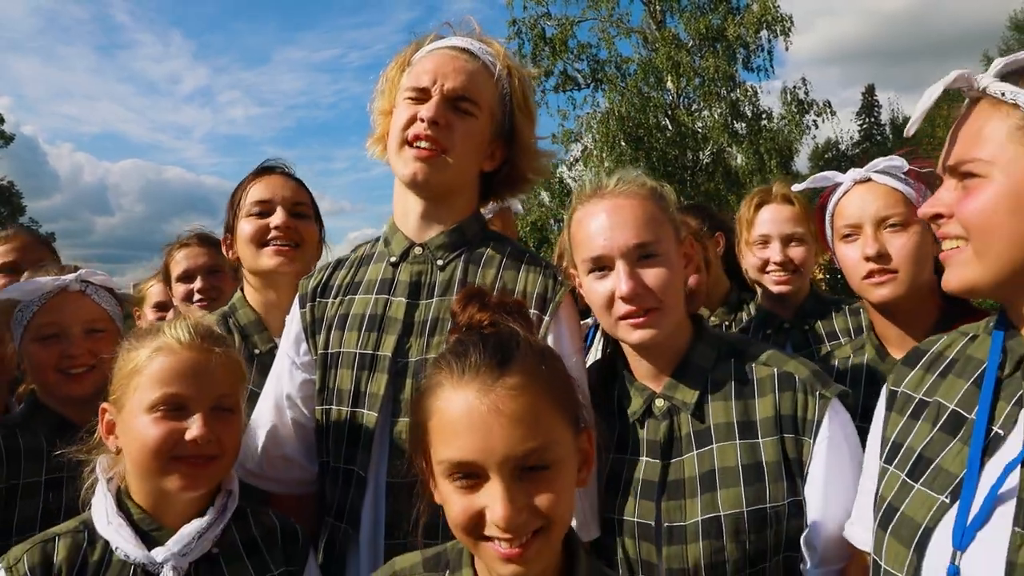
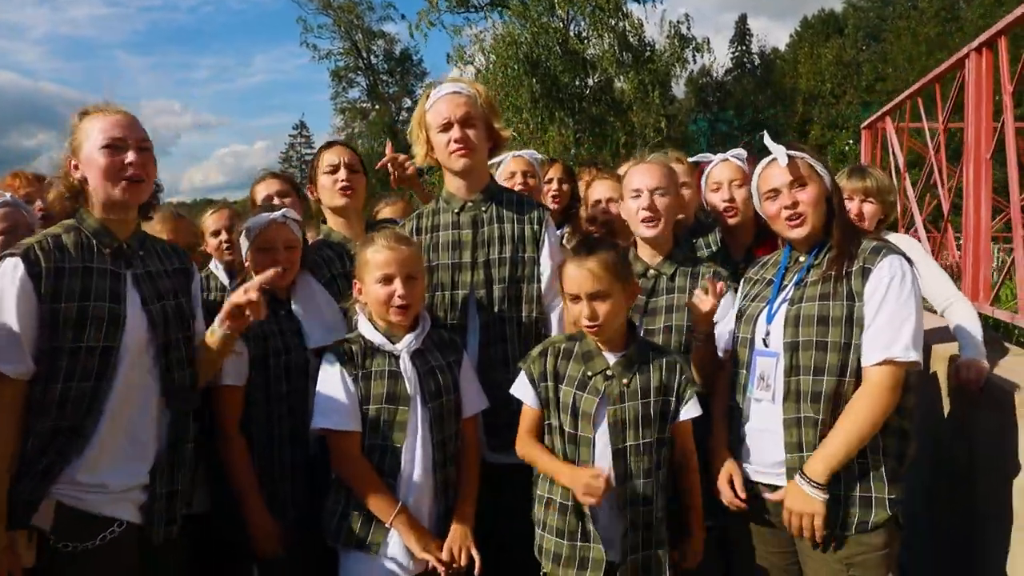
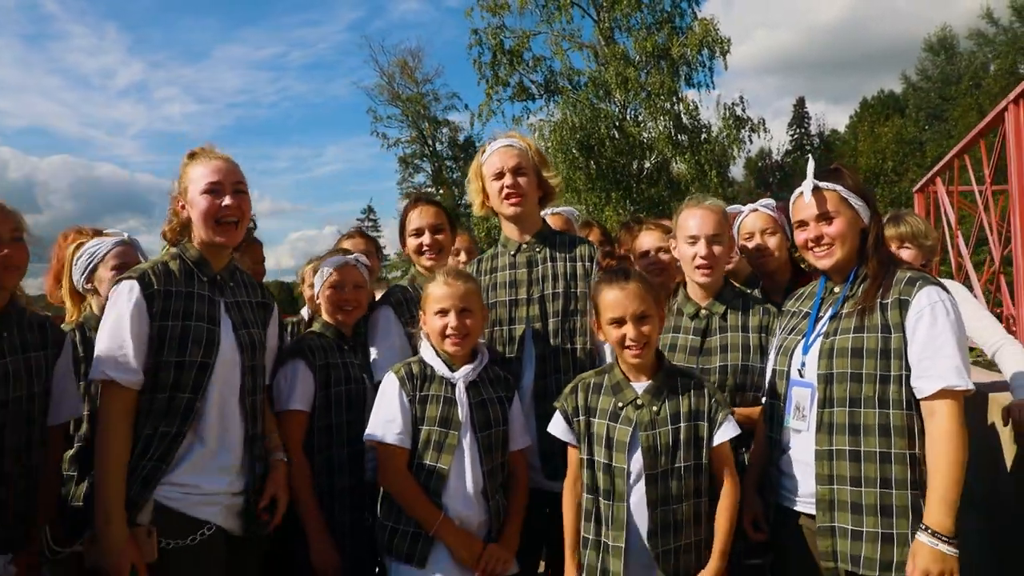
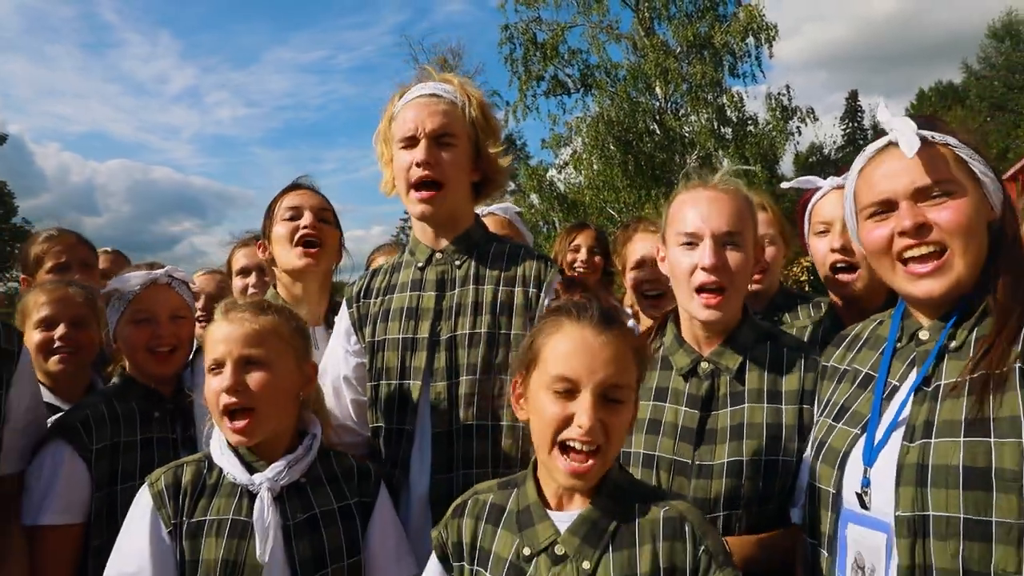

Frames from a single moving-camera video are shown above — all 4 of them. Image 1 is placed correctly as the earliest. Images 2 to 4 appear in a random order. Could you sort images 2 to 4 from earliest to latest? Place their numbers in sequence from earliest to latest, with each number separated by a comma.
4, 3, 2
